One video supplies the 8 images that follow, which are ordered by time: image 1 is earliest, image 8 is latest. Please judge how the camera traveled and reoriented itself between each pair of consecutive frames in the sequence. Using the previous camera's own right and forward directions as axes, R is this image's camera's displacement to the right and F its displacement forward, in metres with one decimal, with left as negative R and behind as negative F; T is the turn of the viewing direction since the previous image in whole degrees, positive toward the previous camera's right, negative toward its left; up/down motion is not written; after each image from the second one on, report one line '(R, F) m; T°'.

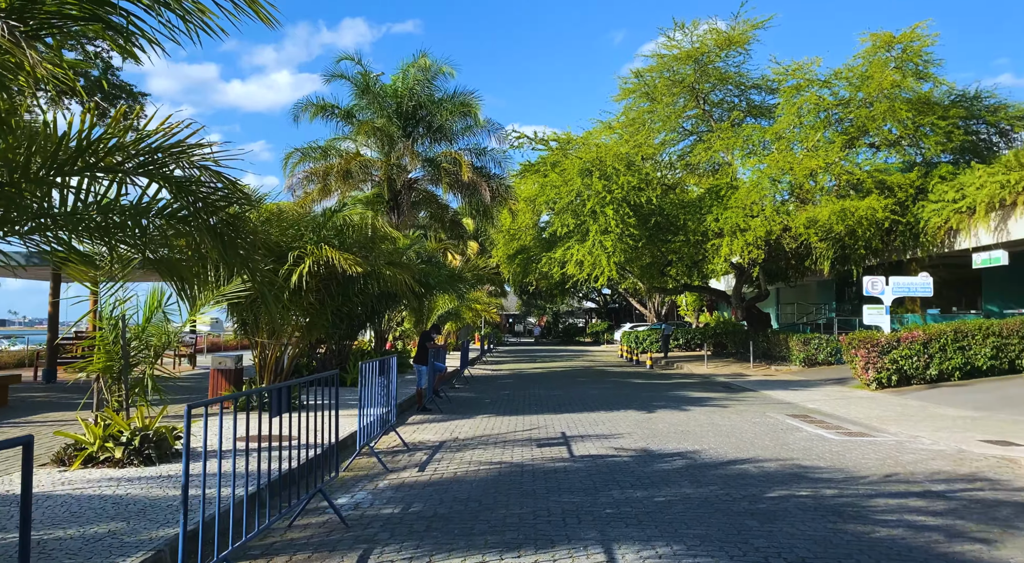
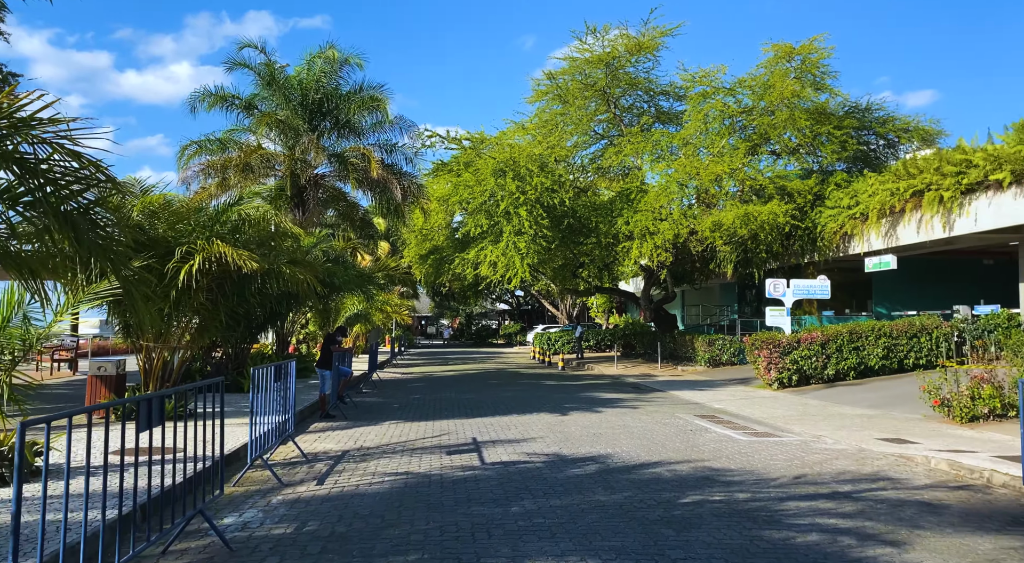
(+0.1, +0.5) m; +7°
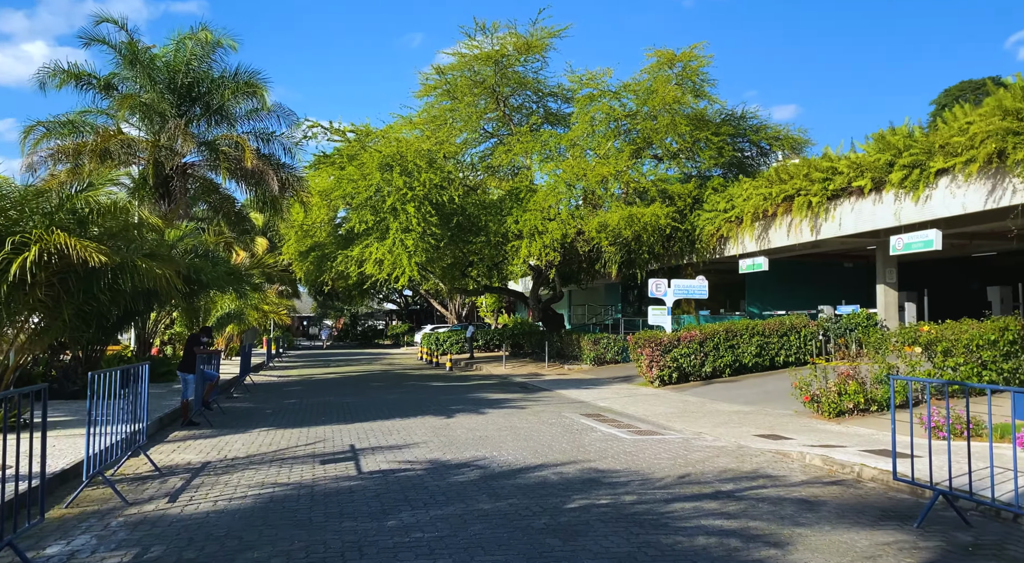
(+0.1, +0.5) m; +9°
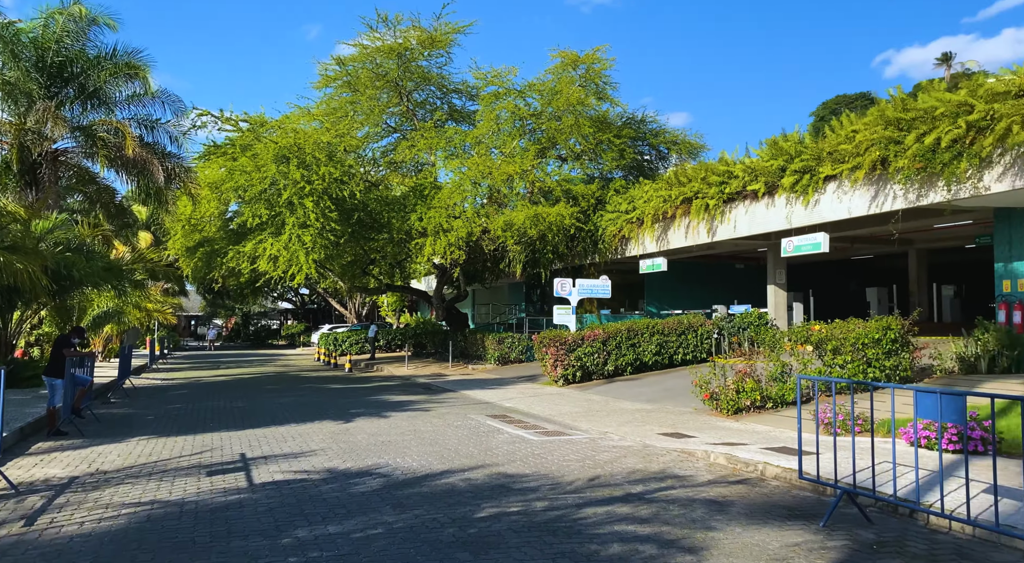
(0.0, +0.3) m; +8°
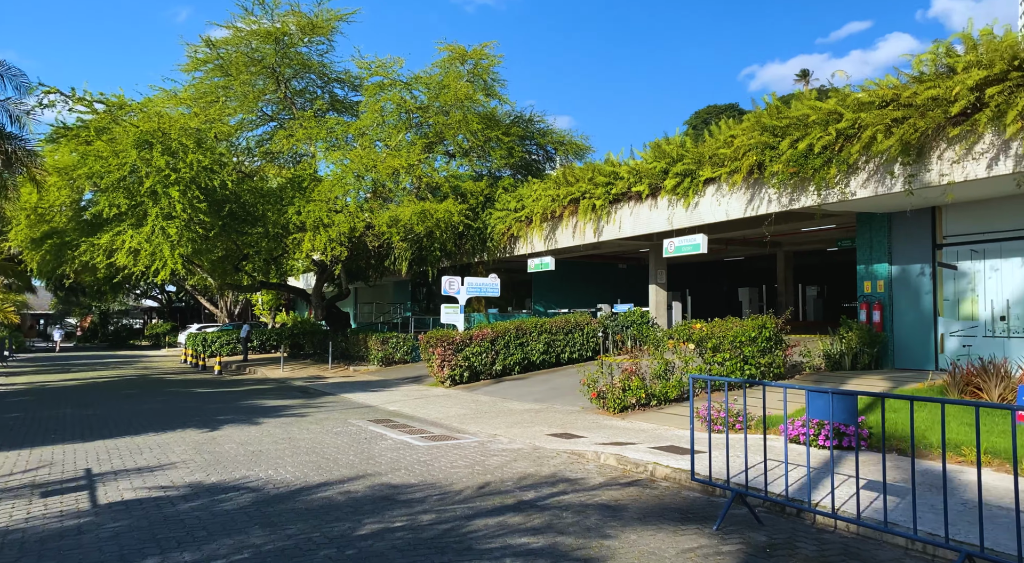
(0.0, +0.4) m; +9°
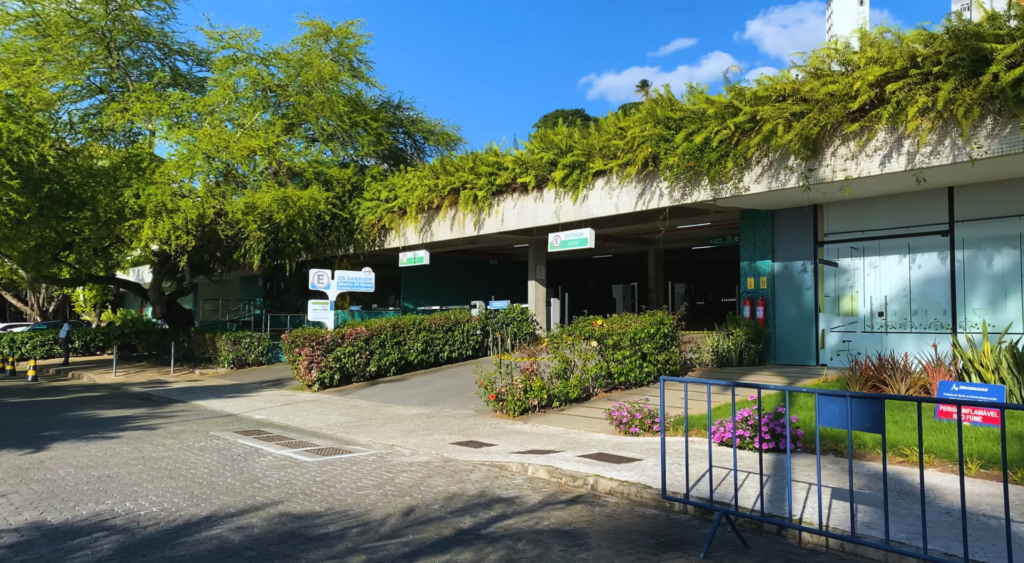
(-0.7, +1.1) m; +12°
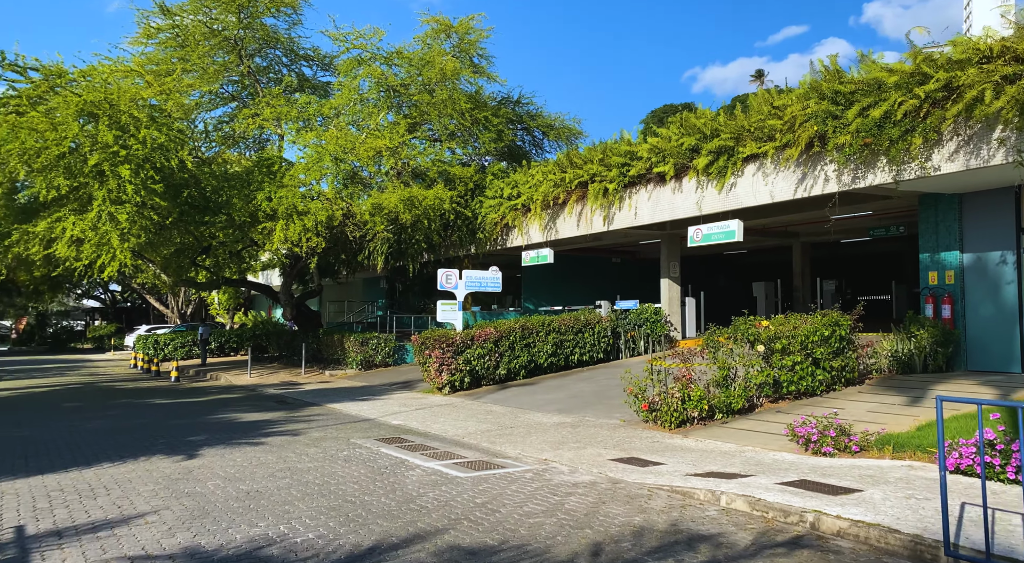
(-0.7, +0.9) m; -9°
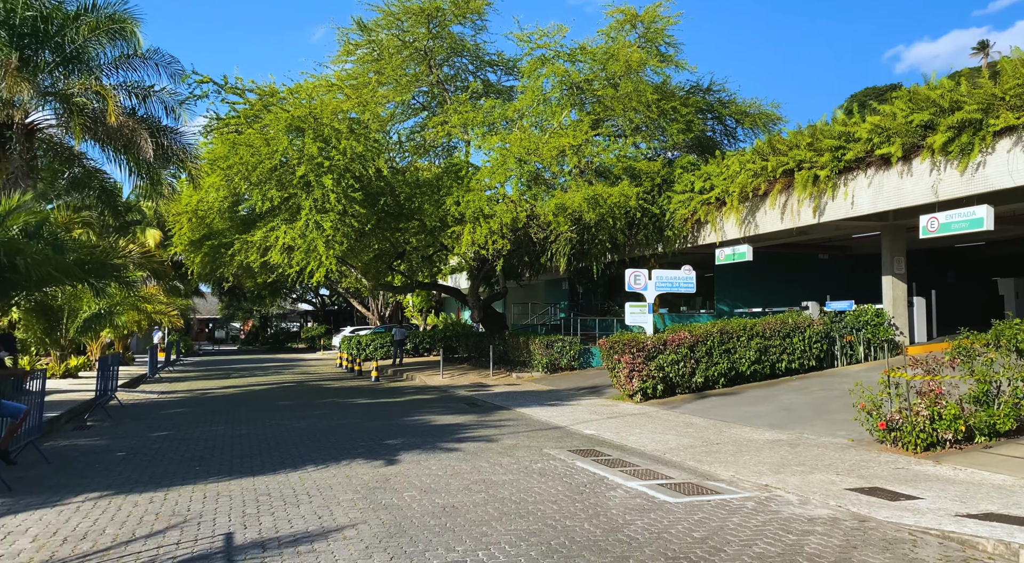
(-0.3, +0.7) m; -15°
